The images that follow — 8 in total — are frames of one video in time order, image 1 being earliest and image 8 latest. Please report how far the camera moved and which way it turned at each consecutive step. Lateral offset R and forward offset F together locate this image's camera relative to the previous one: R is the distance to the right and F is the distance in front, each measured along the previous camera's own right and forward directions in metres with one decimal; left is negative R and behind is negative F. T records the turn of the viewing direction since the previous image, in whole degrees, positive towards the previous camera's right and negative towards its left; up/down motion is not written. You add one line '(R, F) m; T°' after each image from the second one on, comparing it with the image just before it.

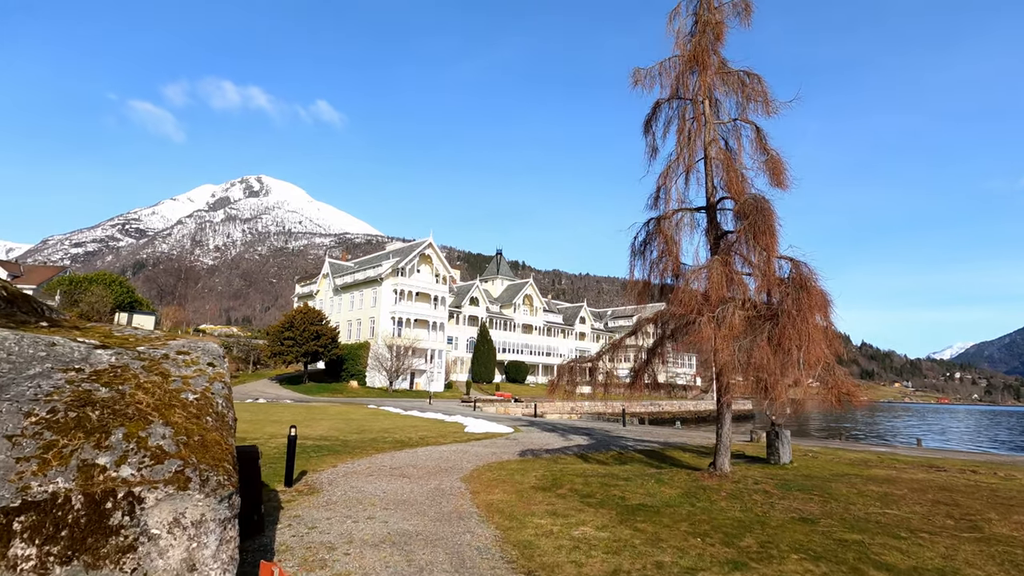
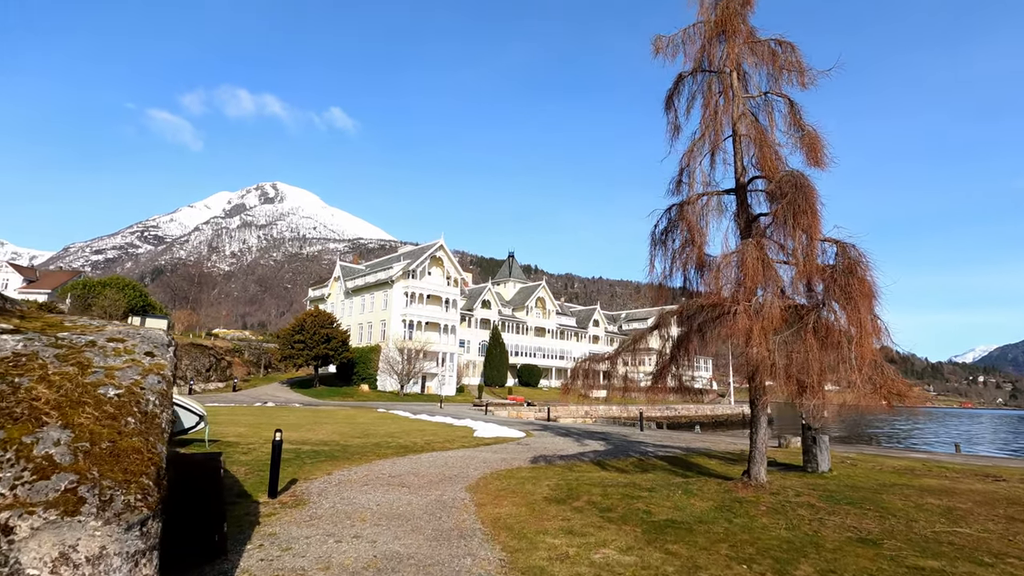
(+0.1, +1.2) m; -1°
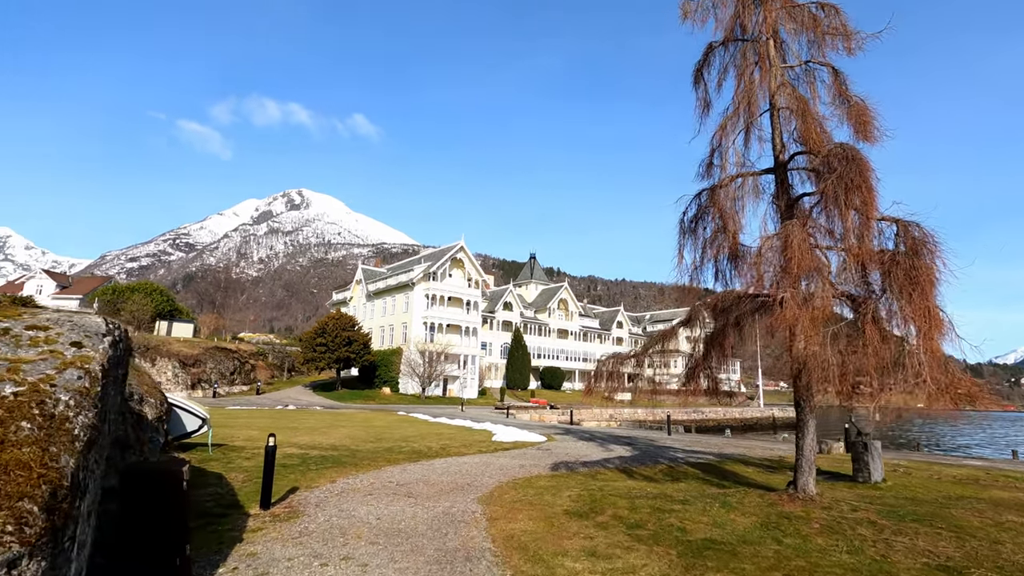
(+0.1, +1.0) m; -2°
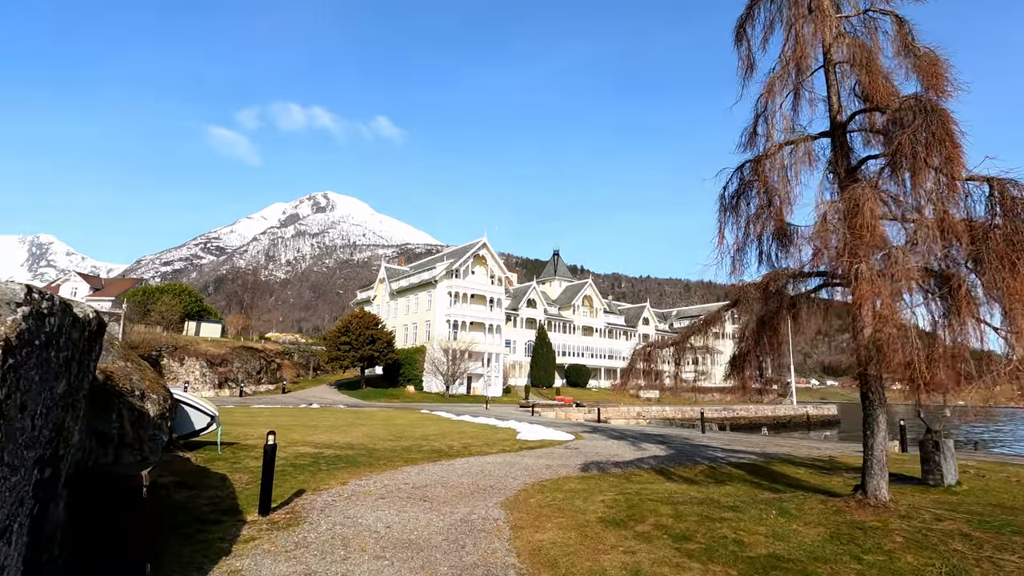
(0.0, +1.0) m; -3°
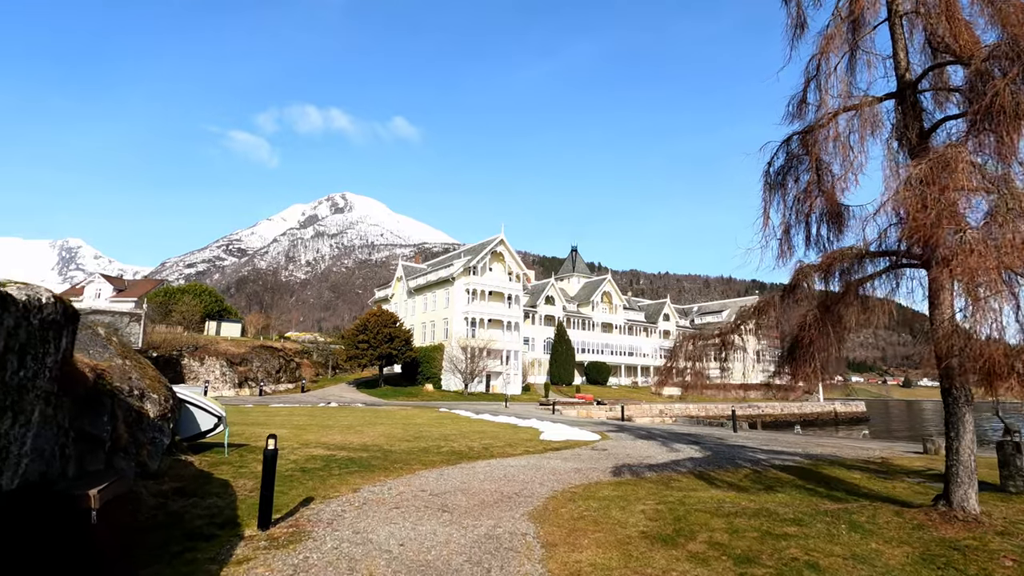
(-0.1, +1.0) m; -2°
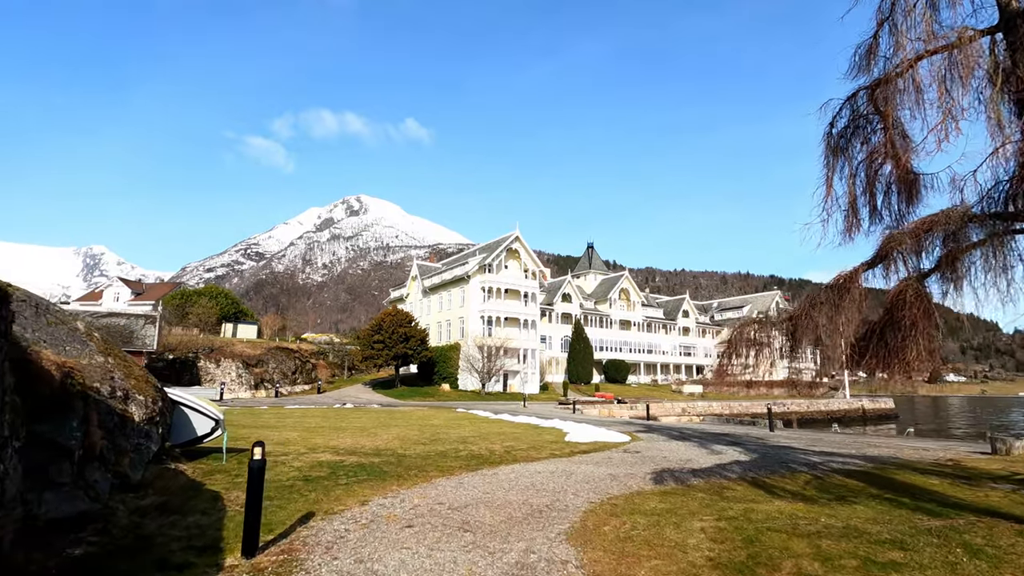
(-0.2, +1.3) m; -2°
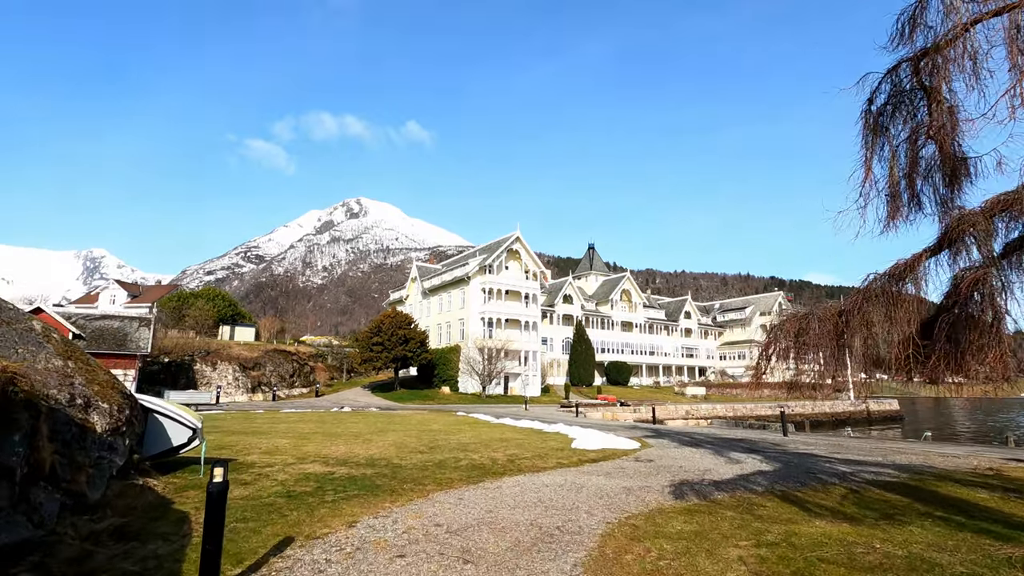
(-0.1, +0.9) m; 0°
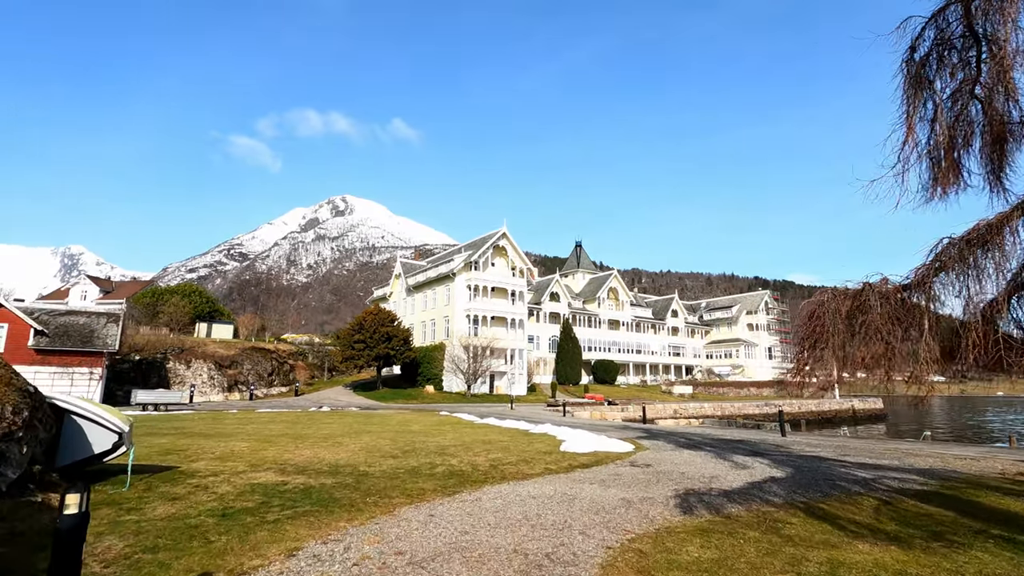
(+0.1, +1.4) m; +1°
